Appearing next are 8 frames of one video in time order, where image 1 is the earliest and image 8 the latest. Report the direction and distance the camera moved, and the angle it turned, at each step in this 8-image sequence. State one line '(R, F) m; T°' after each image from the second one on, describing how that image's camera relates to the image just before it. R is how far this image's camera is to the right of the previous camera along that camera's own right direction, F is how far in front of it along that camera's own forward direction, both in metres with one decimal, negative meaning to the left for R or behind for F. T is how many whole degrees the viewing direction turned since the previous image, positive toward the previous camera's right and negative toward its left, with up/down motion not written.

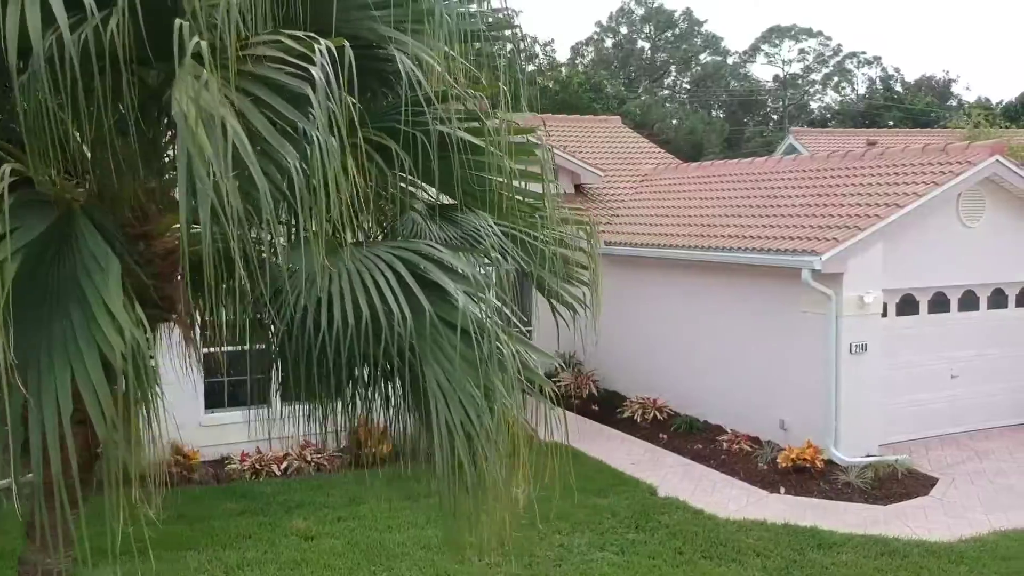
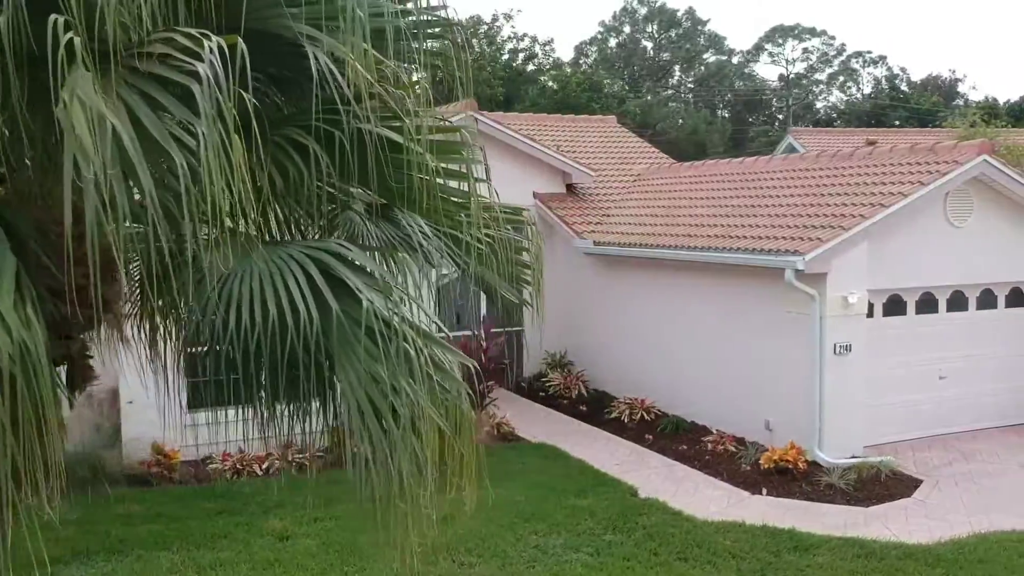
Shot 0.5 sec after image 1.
(+0.3, 0.0) m; 0°
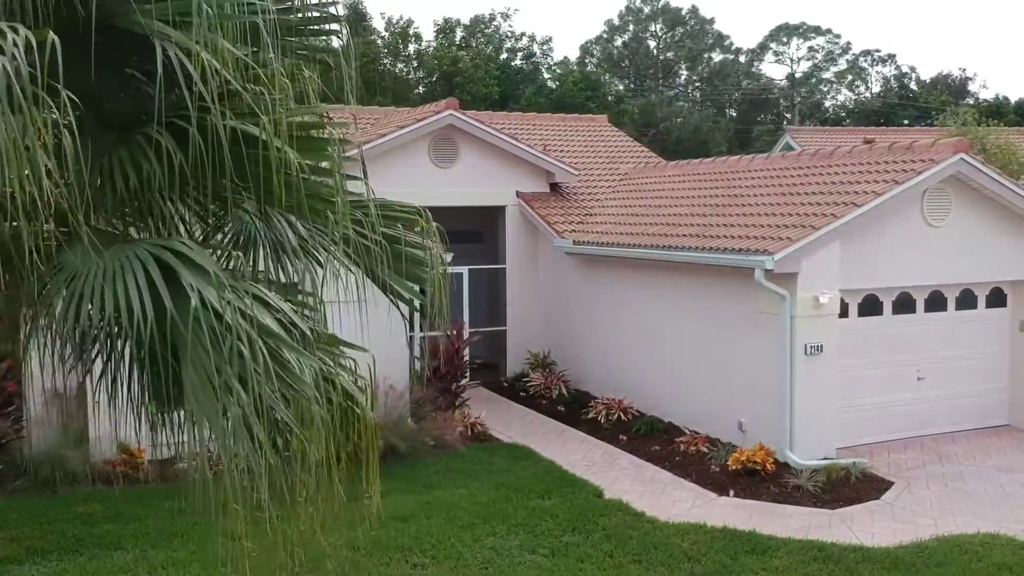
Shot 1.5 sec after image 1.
(+0.5, +0.1) m; -1°
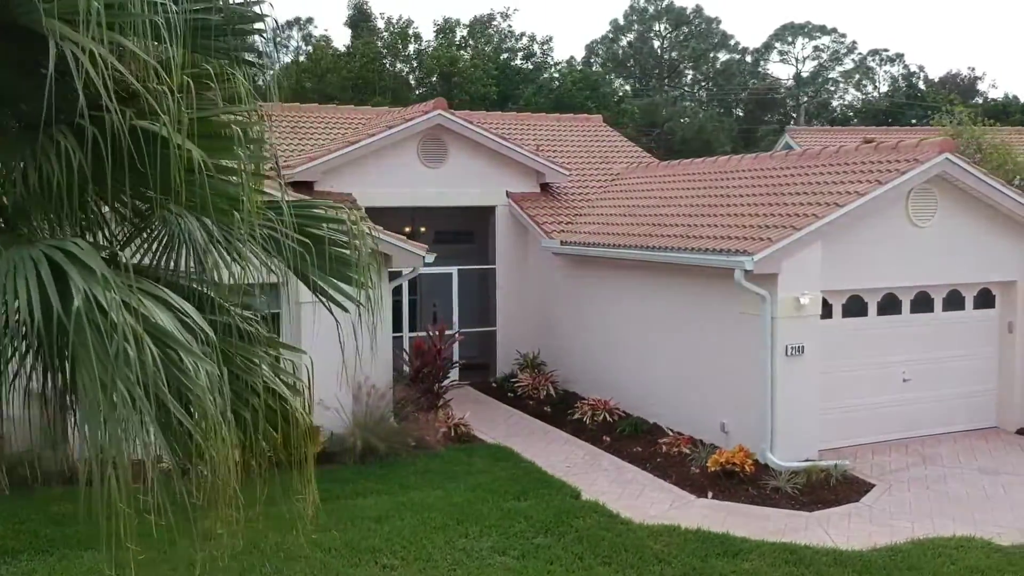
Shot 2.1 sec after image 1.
(+0.4, 0.0) m; -1°
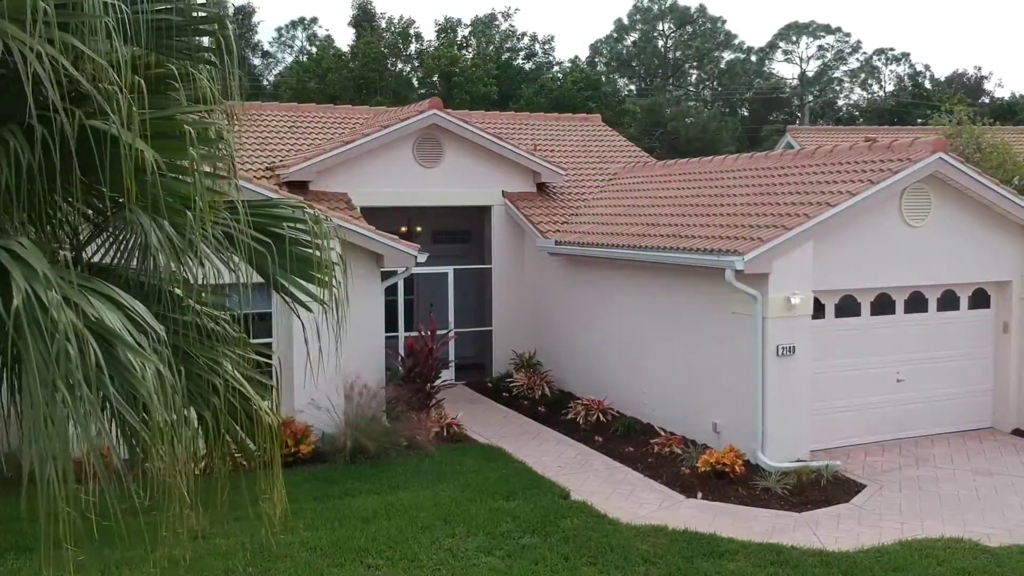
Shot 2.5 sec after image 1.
(+0.2, 0.0) m; 0°
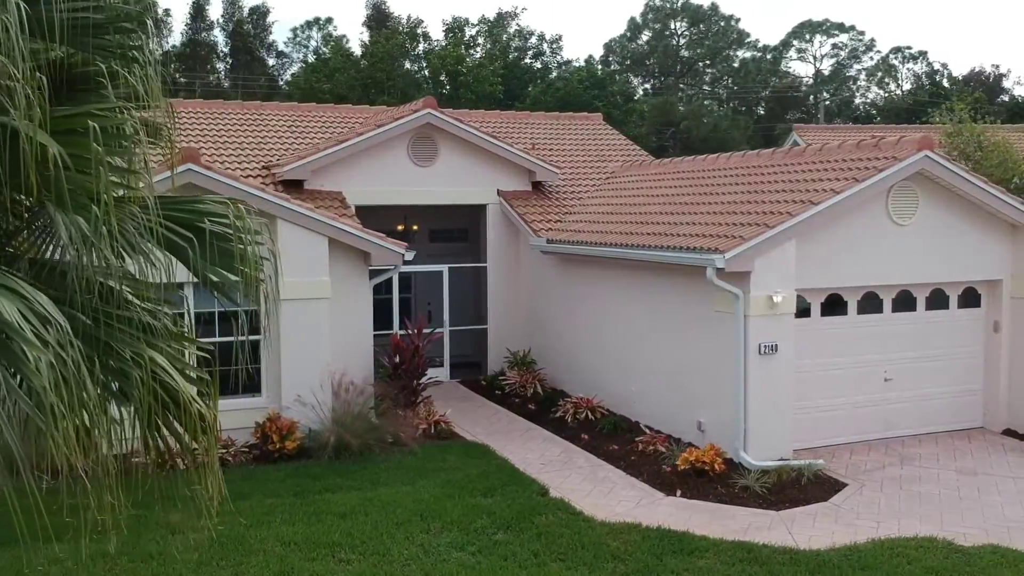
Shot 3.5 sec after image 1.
(+0.4, 0.0) m; -1°
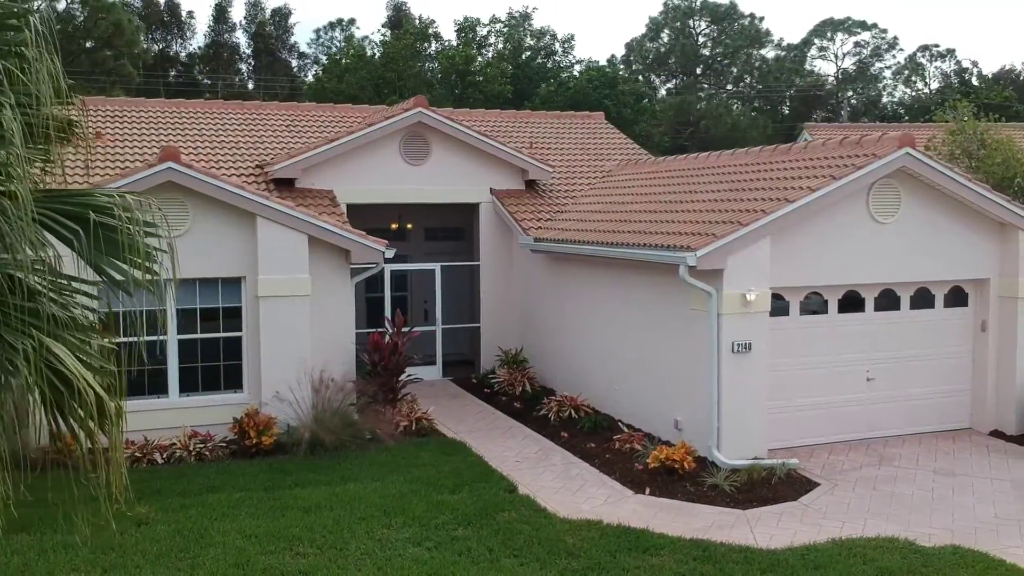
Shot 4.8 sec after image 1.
(+0.6, 0.0) m; -2°
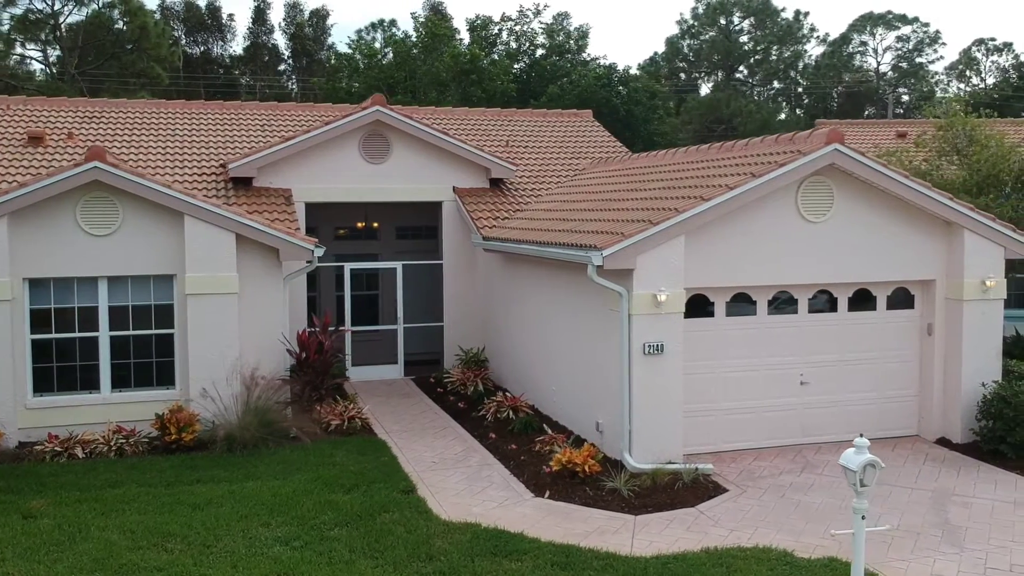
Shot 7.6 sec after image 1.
(+1.7, +0.2) m; -3°
